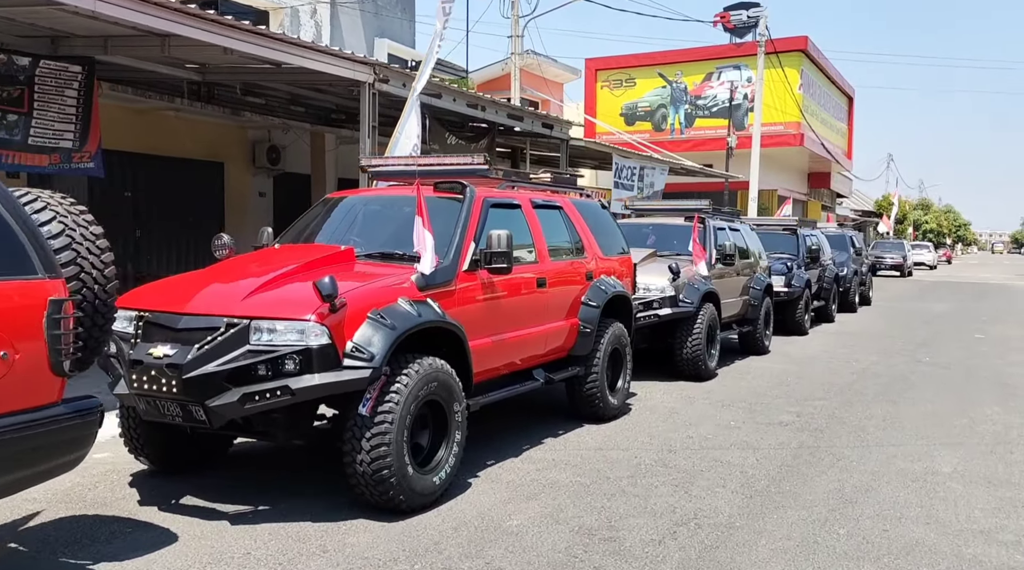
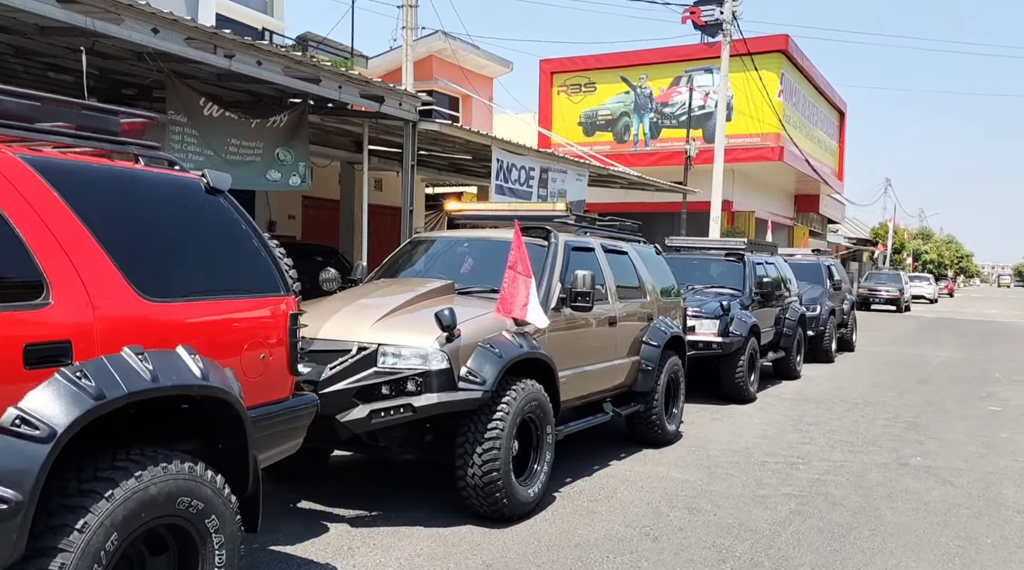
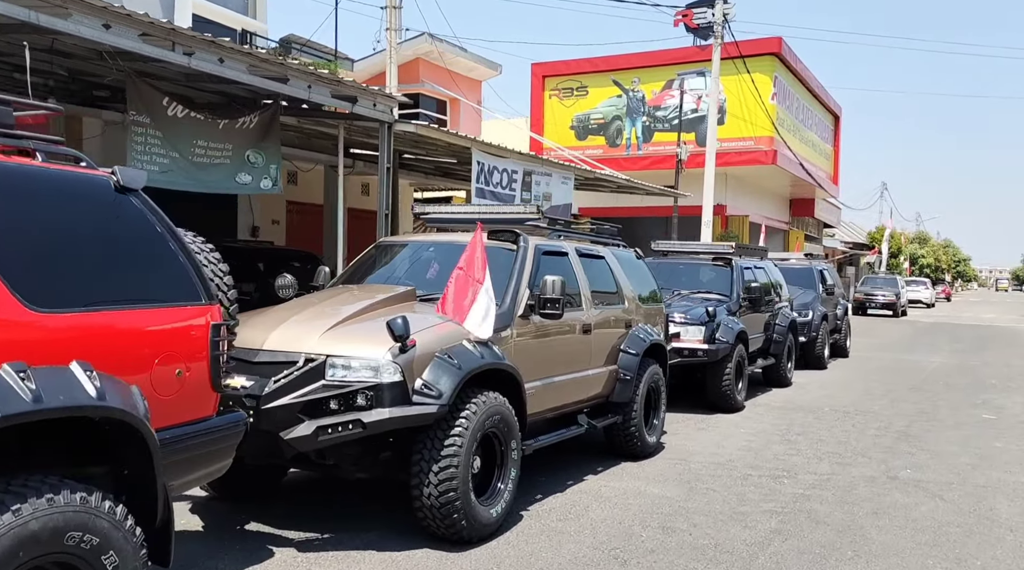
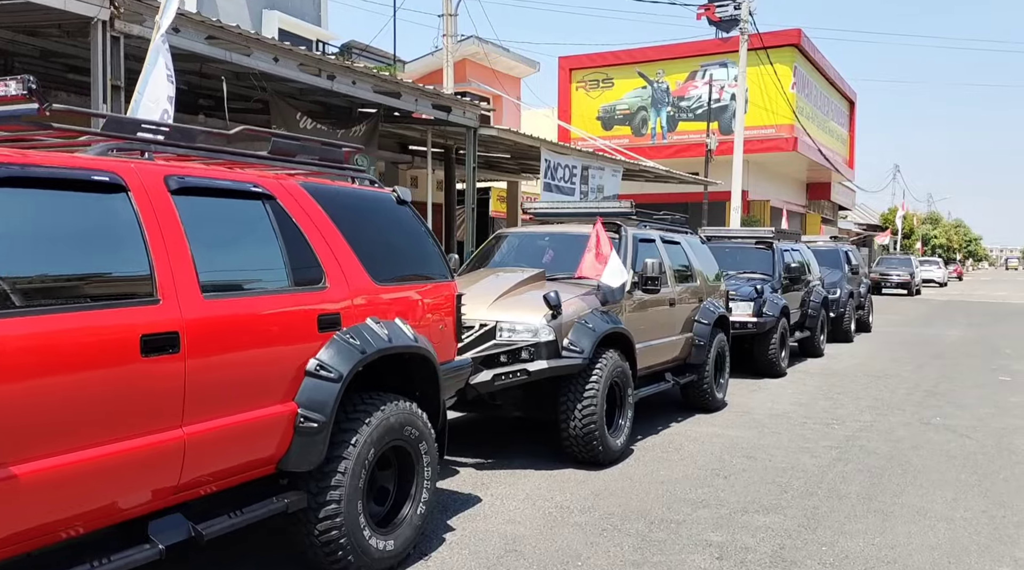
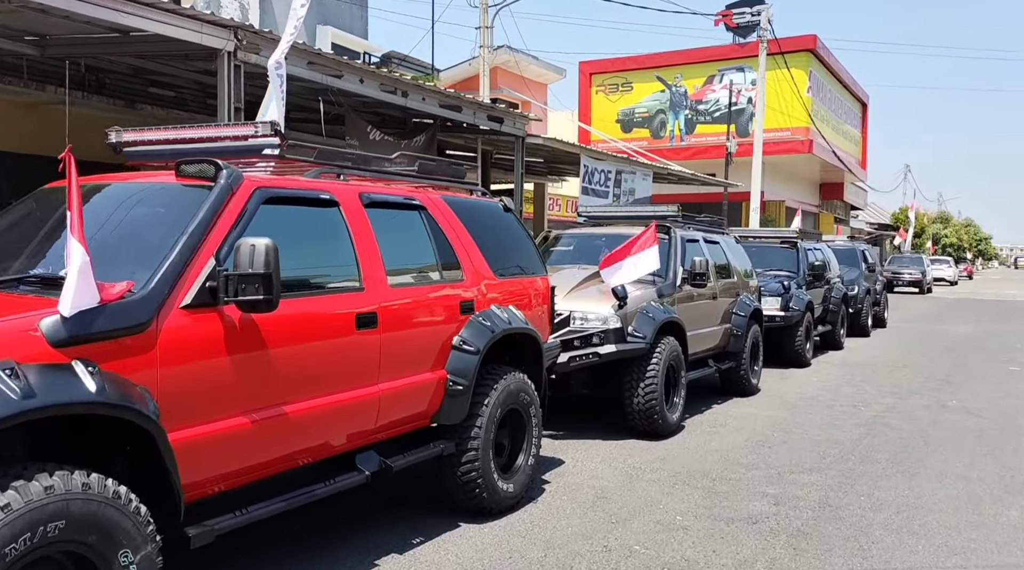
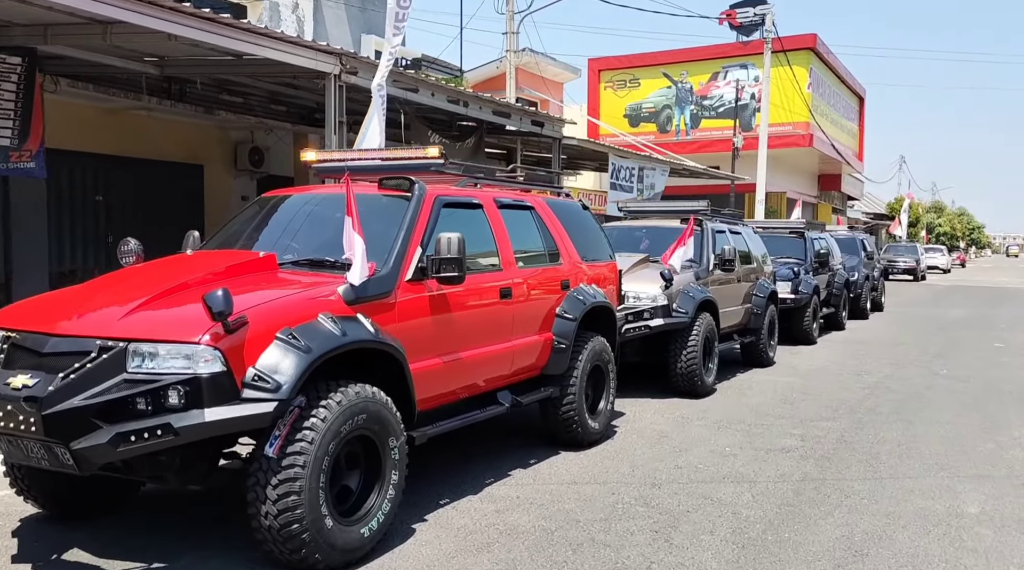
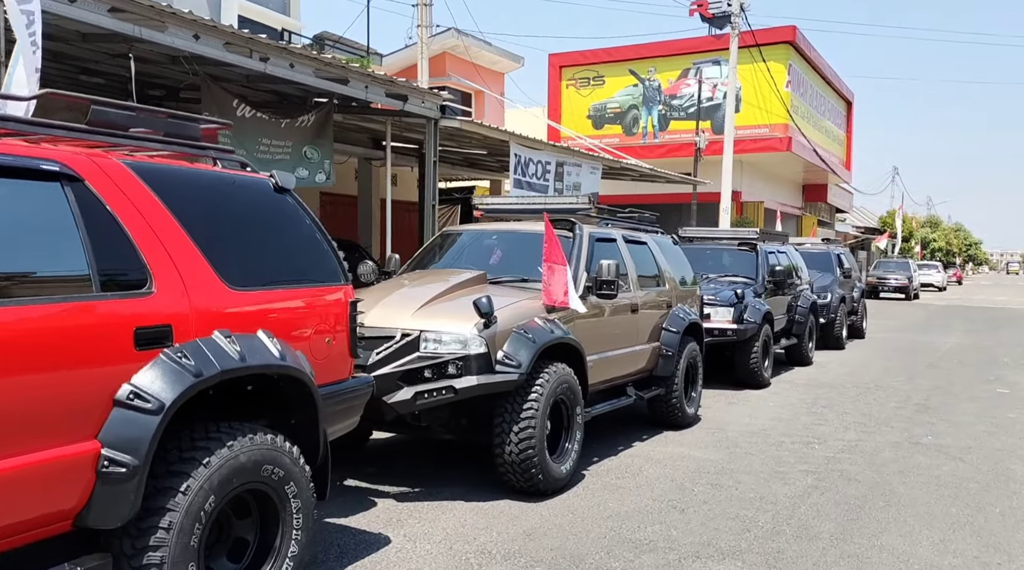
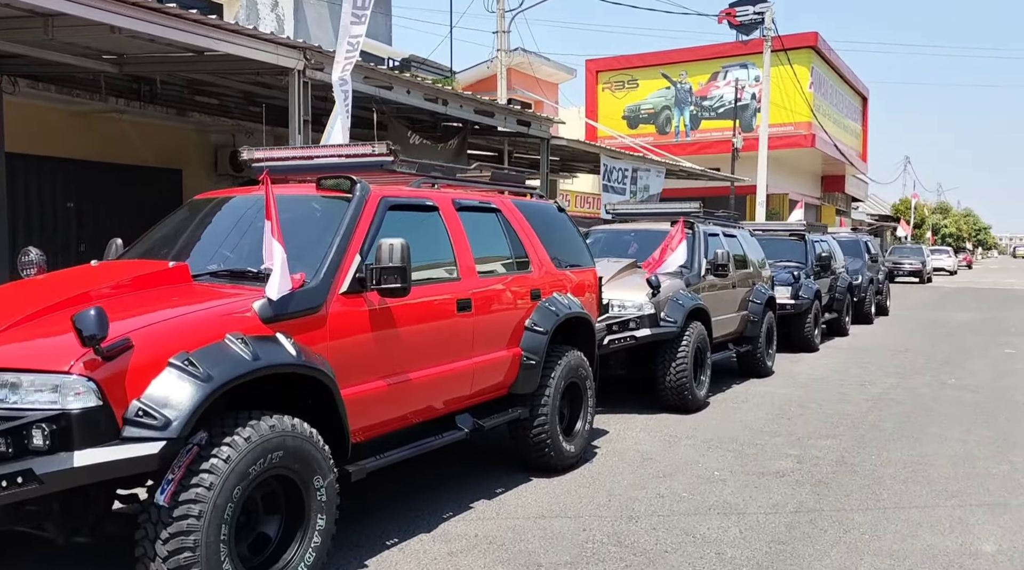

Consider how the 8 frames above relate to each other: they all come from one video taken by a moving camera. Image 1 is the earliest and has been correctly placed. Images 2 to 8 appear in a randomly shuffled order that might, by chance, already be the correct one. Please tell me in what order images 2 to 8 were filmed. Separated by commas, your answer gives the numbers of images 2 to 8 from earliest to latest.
6, 8, 5, 4, 7, 2, 3
